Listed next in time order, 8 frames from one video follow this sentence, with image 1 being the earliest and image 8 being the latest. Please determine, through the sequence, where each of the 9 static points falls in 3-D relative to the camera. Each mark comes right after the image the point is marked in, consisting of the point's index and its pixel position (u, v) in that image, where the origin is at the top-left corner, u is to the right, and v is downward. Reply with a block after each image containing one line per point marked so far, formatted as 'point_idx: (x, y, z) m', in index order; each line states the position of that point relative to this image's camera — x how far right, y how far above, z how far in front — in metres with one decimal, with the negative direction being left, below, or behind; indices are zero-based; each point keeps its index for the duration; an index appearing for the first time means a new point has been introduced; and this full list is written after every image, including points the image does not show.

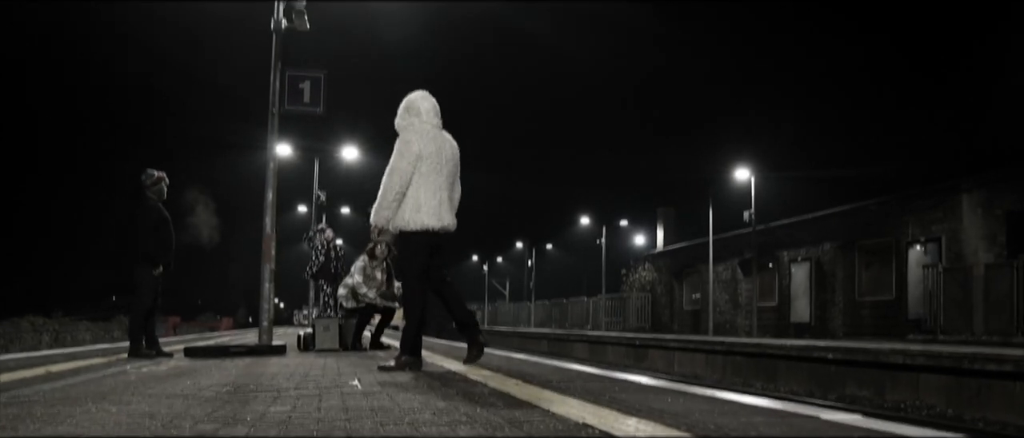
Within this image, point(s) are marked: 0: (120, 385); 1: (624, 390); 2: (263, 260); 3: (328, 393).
0: (-2.4, -1.0, +5.3) m
1: (+0.6, -0.9, +4.7) m
2: (-3.1, -0.5, +10.7) m
3: (-1.0, -0.9, +4.4) m
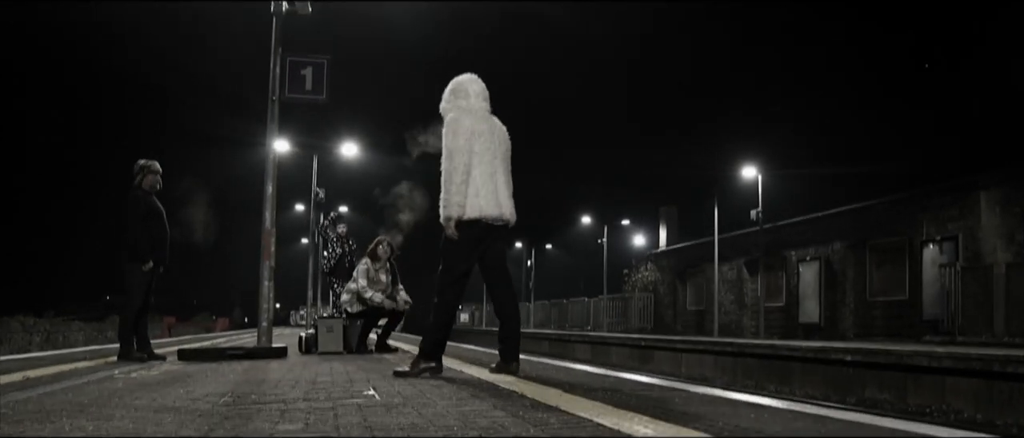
0: (-2.3, -1.0, +4.7) m
1: (+0.8, -0.9, +4.1) m
2: (-3.0, -0.5, +10.1) m
3: (-0.8, -0.8, +3.8) m
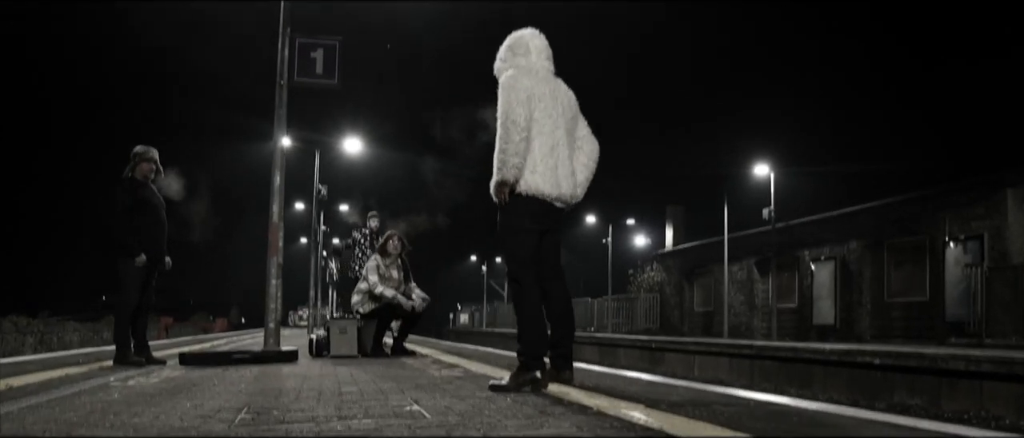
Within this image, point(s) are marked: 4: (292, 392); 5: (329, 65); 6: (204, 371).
0: (-1.9, -0.9, +4.0) m
1: (+1.1, -0.8, +3.4) m
2: (-2.7, -0.4, +9.4) m
3: (-0.5, -0.8, +3.1) m
4: (-1.2, -0.9, +4.6) m
5: (-2.1, +1.8, +9.7) m
6: (-2.4, -1.2, +6.7) m
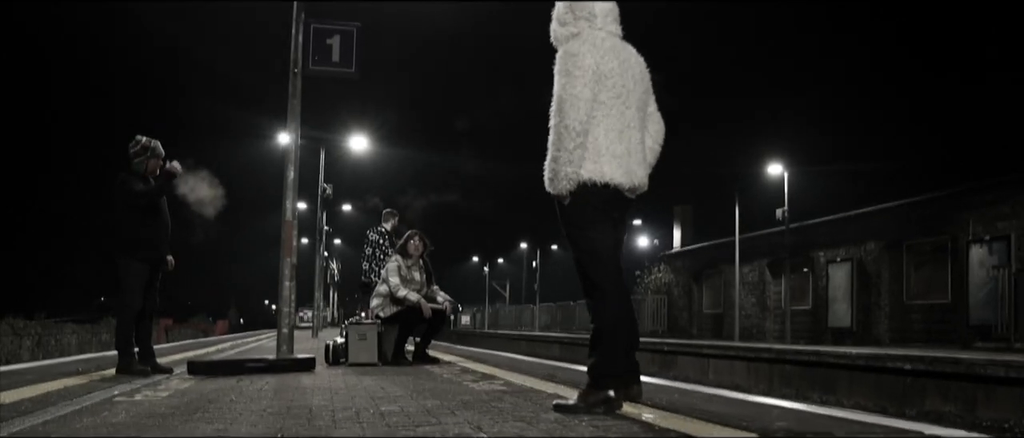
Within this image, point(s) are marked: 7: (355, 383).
0: (-1.6, -0.9, +3.4) m
1: (+1.4, -0.8, +2.8) m
2: (-2.4, -0.4, +8.8) m
3: (-0.1, -0.7, +2.5) m
4: (-0.9, -0.9, +4.0) m
5: (-1.8, +1.8, +9.1) m
6: (-2.1, -1.2, +6.1) m
7: (-1.1, -1.2, +6.0) m
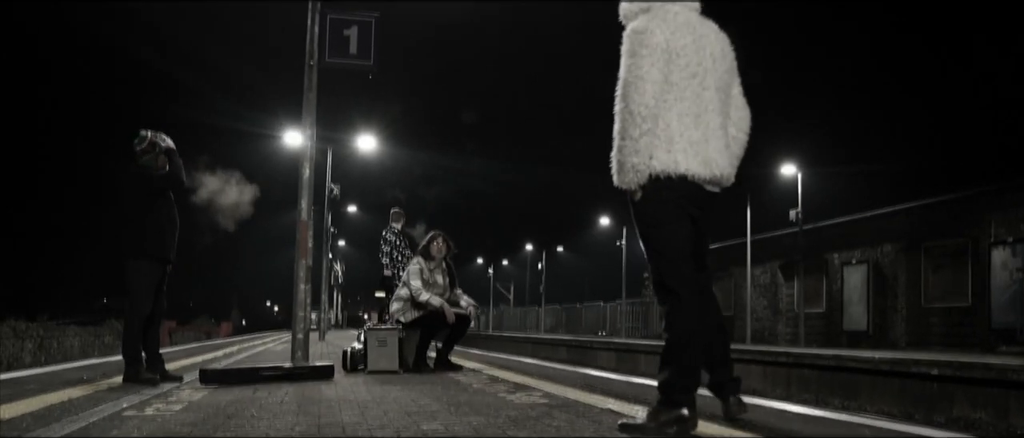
0: (-1.4, -0.8, +3.0) m
1: (+1.7, -0.8, +2.4) m
2: (-2.1, -0.4, +8.4) m
3: (+0.1, -0.7, +2.1) m
4: (-0.6, -0.9, +3.6) m
5: (-1.5, +1.8, +8.6) m
6: (-1.9, -1.2, +5.7) m
7: (-0.9, -1.1, +5.6) m
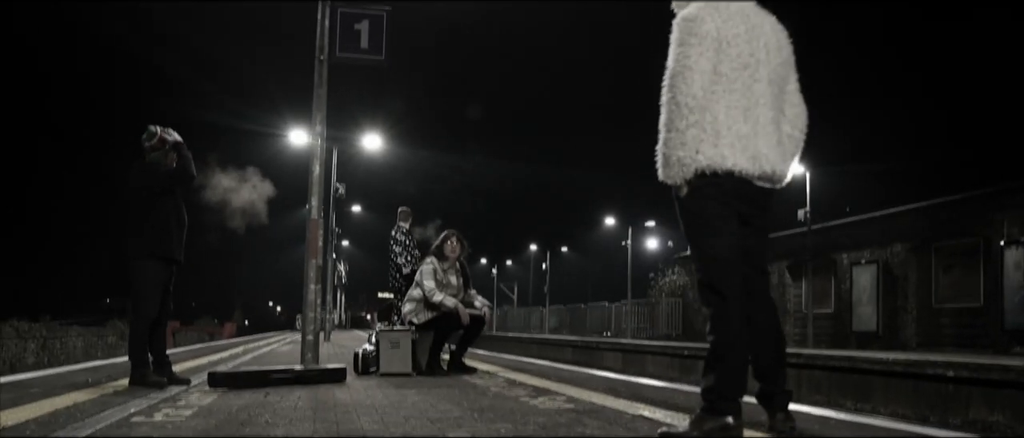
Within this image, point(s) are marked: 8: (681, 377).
0: (-1.3, -0.8, +2.8) m
1: (+1.8, -0.8, +2.2) m
2: (-2.0, -0.3, +8.2) m
3: (+0.2, -0.7, +1.9) m
4: (-0.5, -0.9, +3.4) m
5: (-1.4, +1.8, +8.4) m
6: (-1.8, -1.2, +5.5) m
7: (-0.7, -1.1, +5.4) m
8: (+2.8, -2.7, +14.3) m
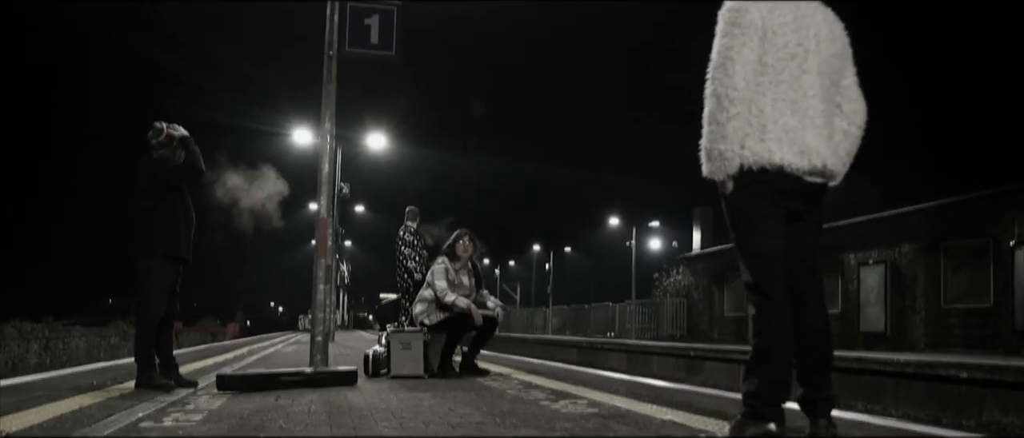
0: (-1.1, -0.8, +2.6) m
1: (+1.9, -0.7, +2.0) m
2: (-1.8, -0.3, +8.0) m
3: (+0.3, -0.7, +1.7) m
4: (-0.4, -0.9, +3.2) m
5: (-1.2, +1.8, +8.3) m
6: (-1.6, -1.1, +5.3) m
7: (-0.6, -1.1, +5.2) m
8: (+3.0, -2.6, +14.1) m
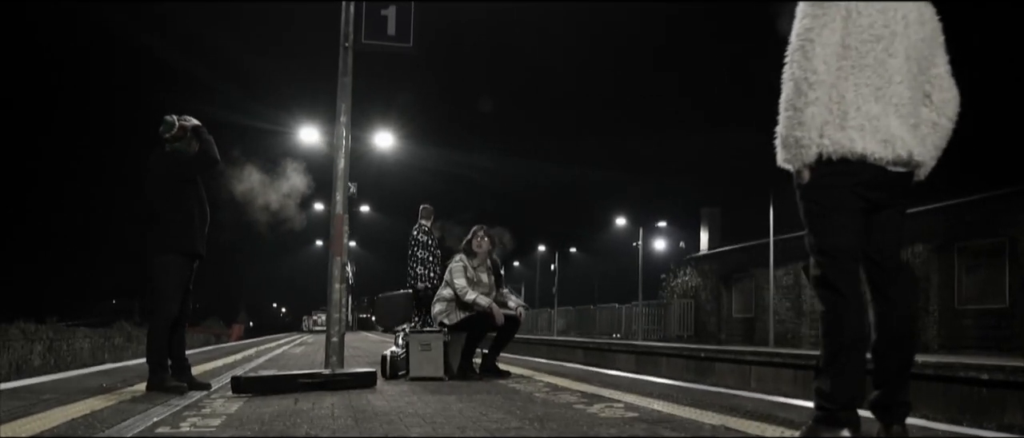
0: (-1.0, -0.8, +2.4) m
1: (+2.1, -0.7, +1.8) m
2: (-1.7, -0.3, +7.8) m
3: (+0.5, -0.7, +1.5) m
4: (-0.2, -0.8, +3.0) m
5: (-1.1, +1.8, +8.0) m
6: (-1.4, -1.1, +5.1) m
7: (-0.4, -1.1, +5.0) m
8: (+3.2, -2.6, +13.9) m
